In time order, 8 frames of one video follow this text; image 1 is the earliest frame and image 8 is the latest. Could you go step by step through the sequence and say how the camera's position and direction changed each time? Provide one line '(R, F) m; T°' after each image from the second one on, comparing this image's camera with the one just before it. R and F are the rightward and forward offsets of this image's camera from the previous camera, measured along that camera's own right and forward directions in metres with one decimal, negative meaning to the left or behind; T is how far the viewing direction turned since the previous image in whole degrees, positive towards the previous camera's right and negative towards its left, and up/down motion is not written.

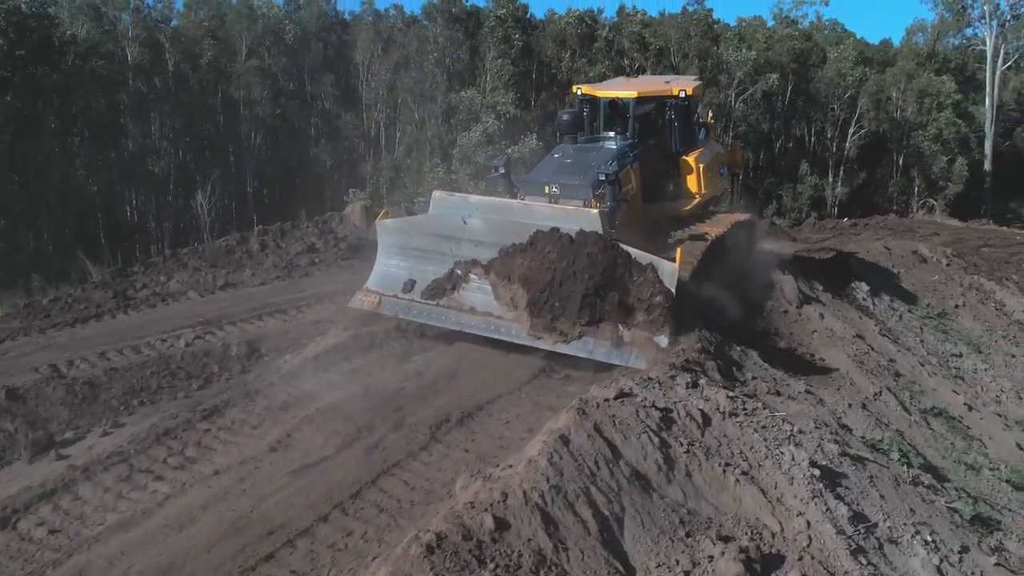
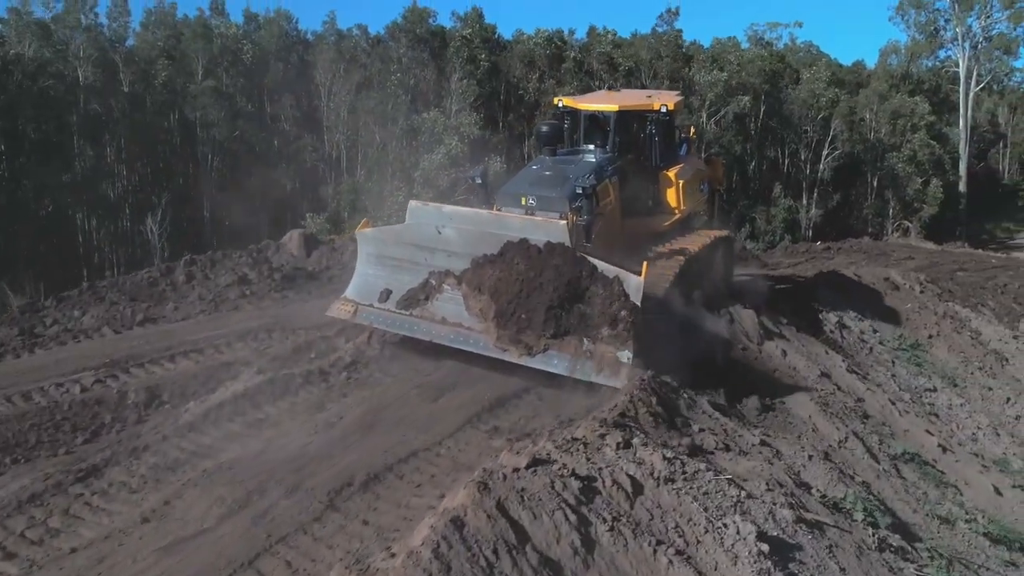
(+0.3, +0.6) m; +1°
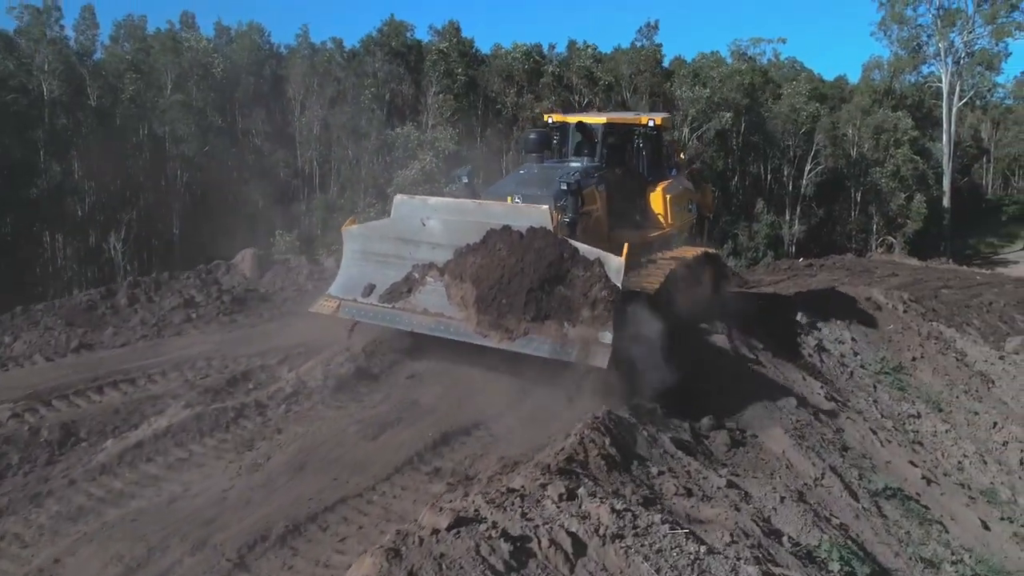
(+0.2, +0.4) m; +1°
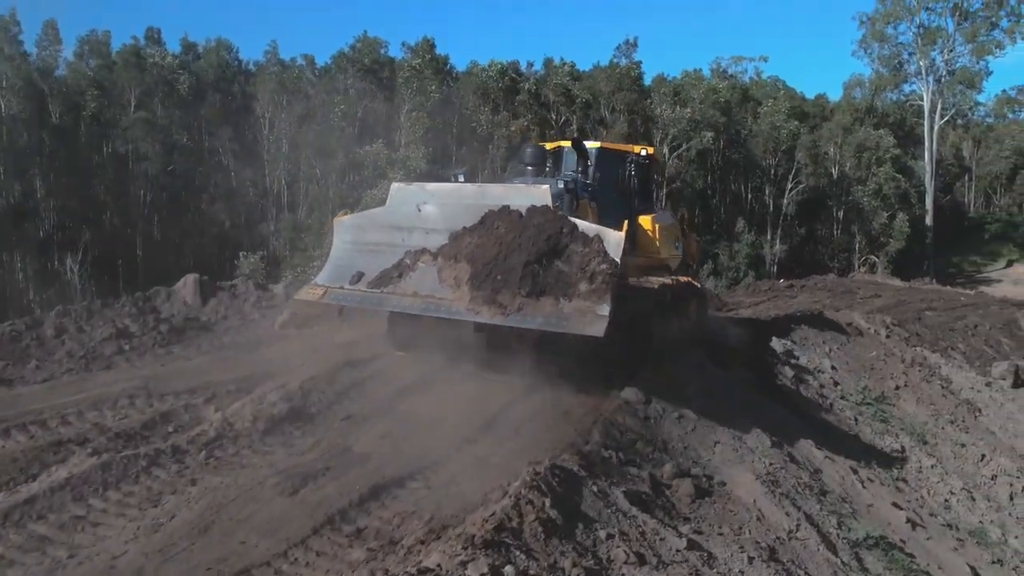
(+0.2, +0.5) m; +1°
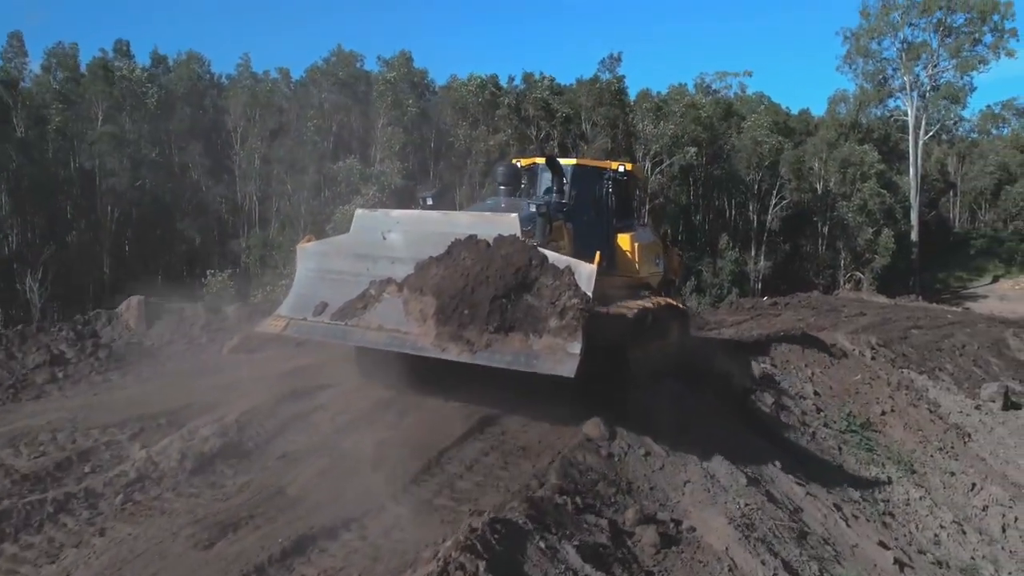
(+0.2, +0.4) m; +1°
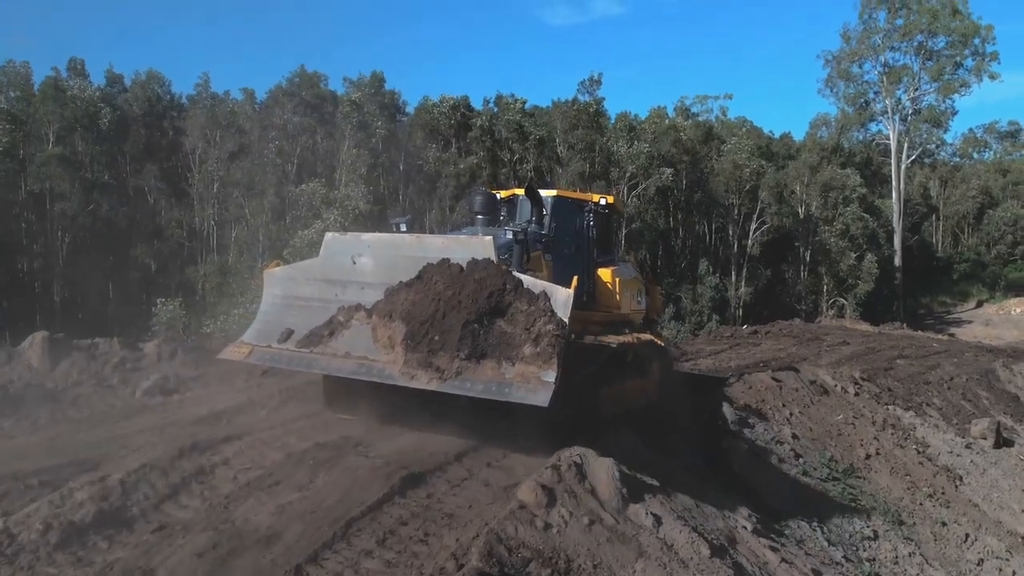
(+0.3, +0.7) m; +1°
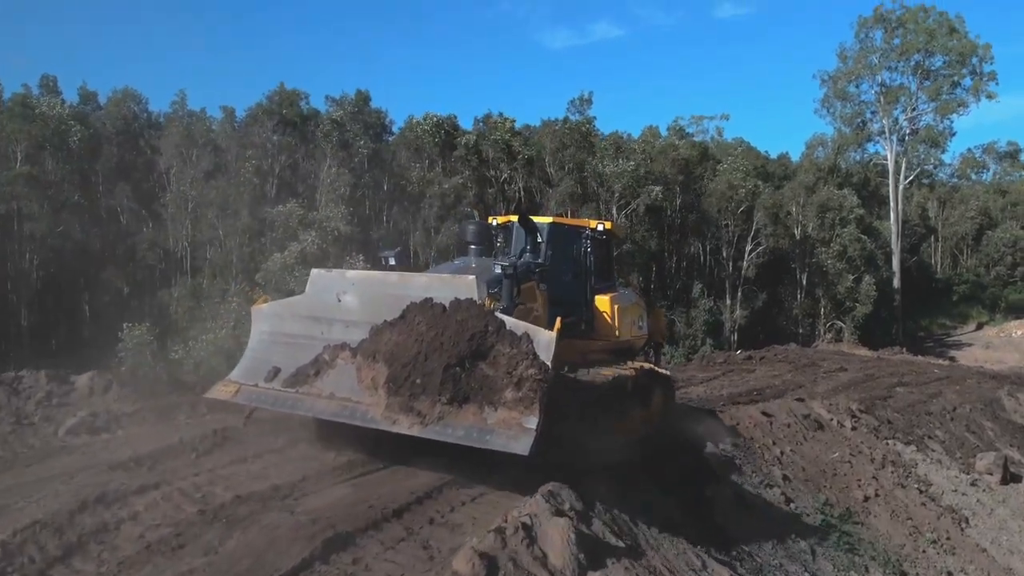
(+0.2, +0.6) m; 0°
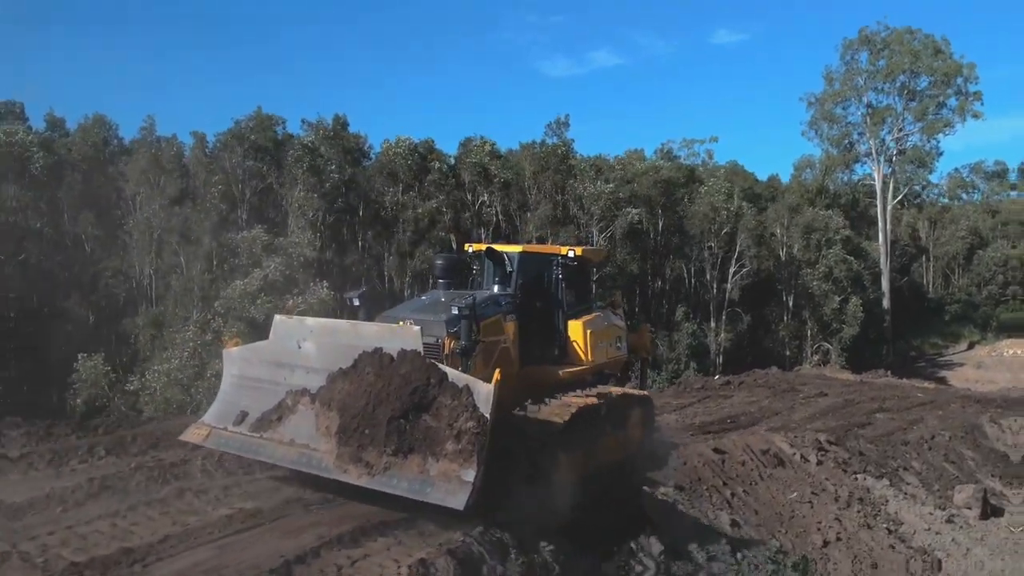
(+0.5, +0.4) m; 0°
